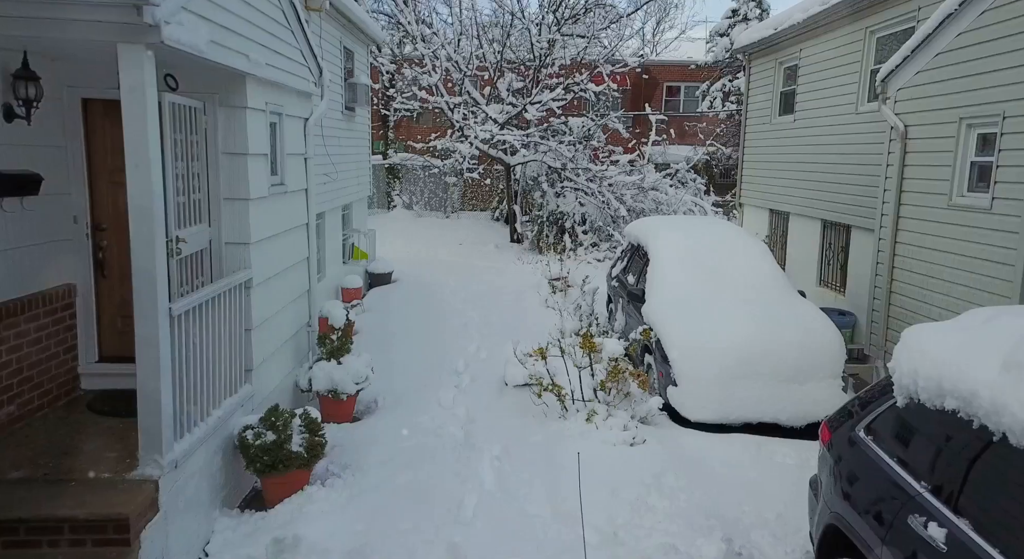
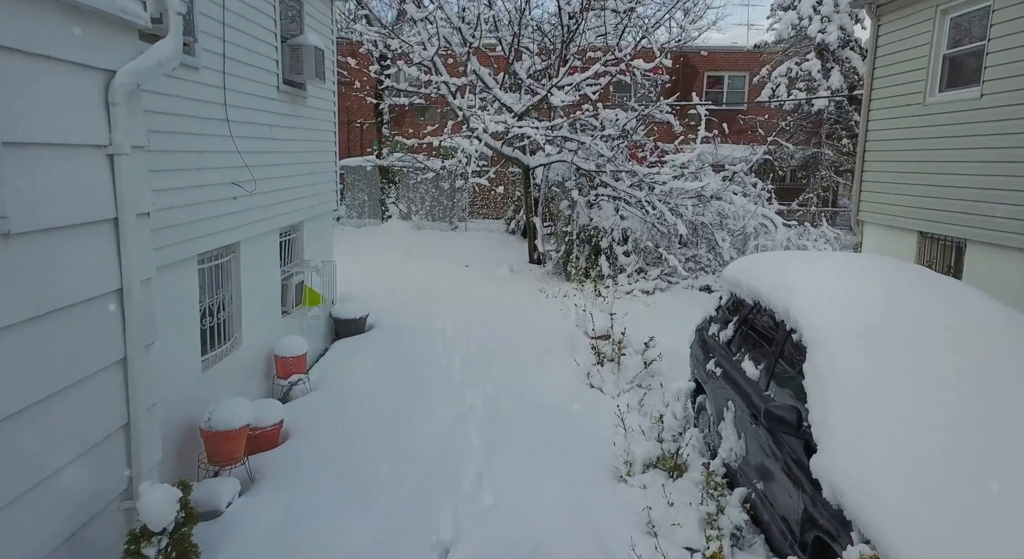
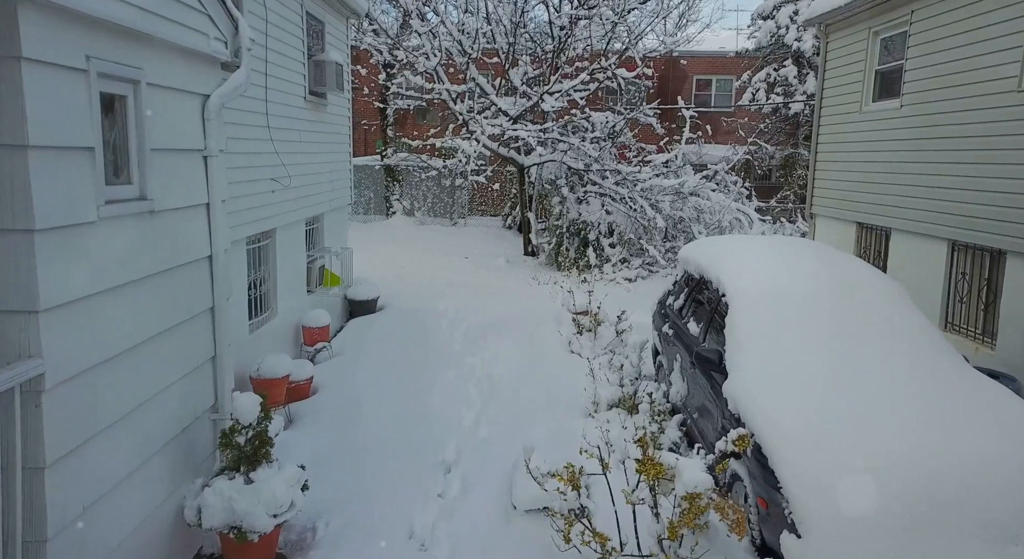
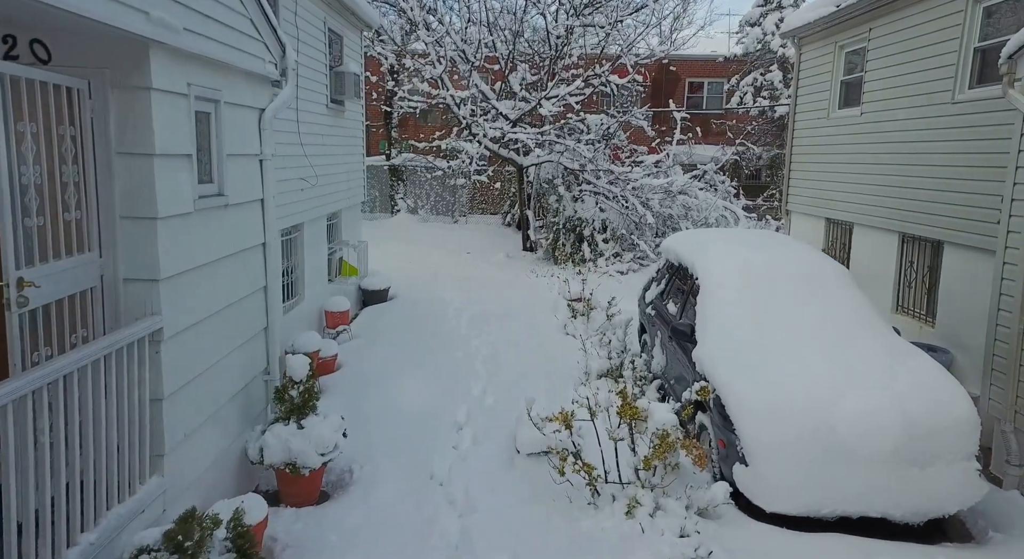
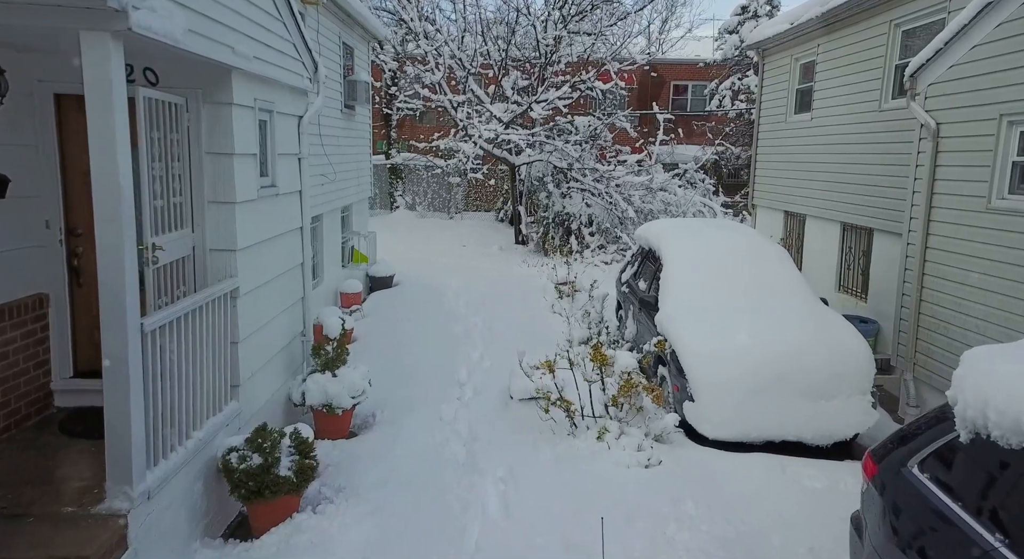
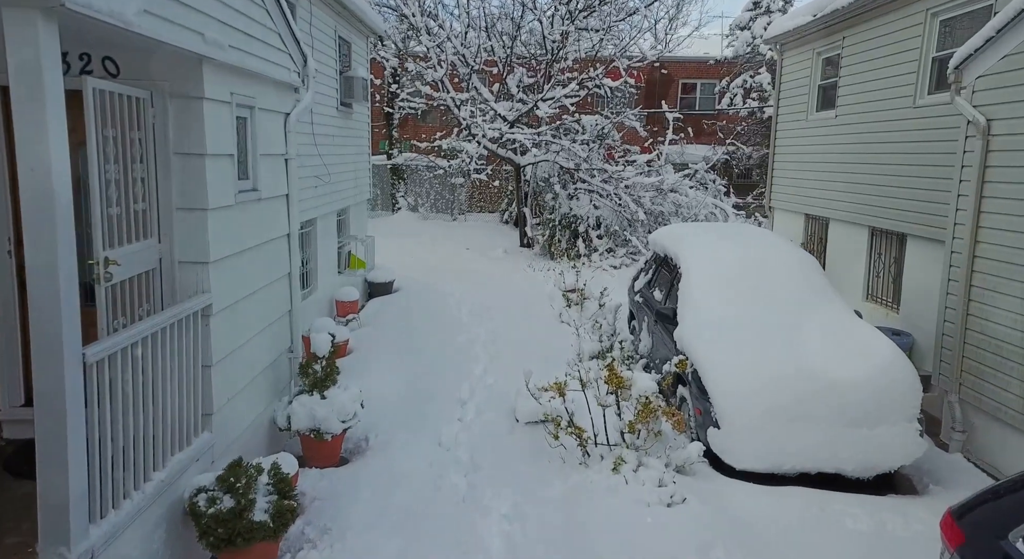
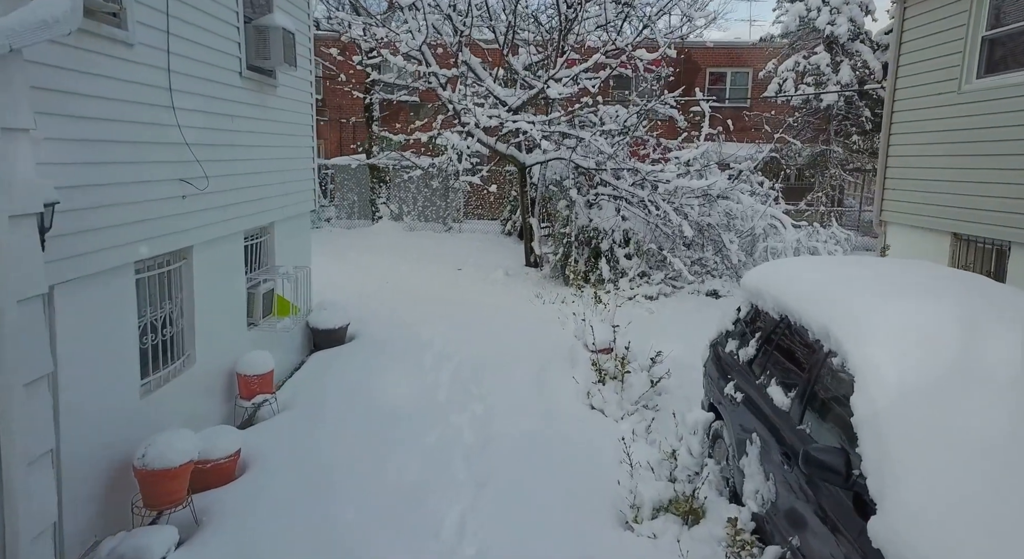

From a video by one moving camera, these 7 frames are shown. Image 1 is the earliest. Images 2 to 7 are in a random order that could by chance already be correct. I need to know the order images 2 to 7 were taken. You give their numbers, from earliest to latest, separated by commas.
5, 6, 4, 3, 2, 7
